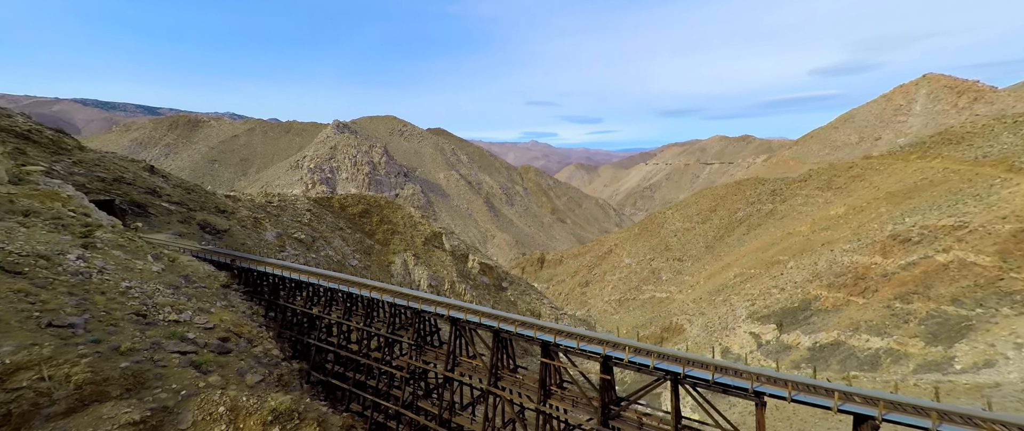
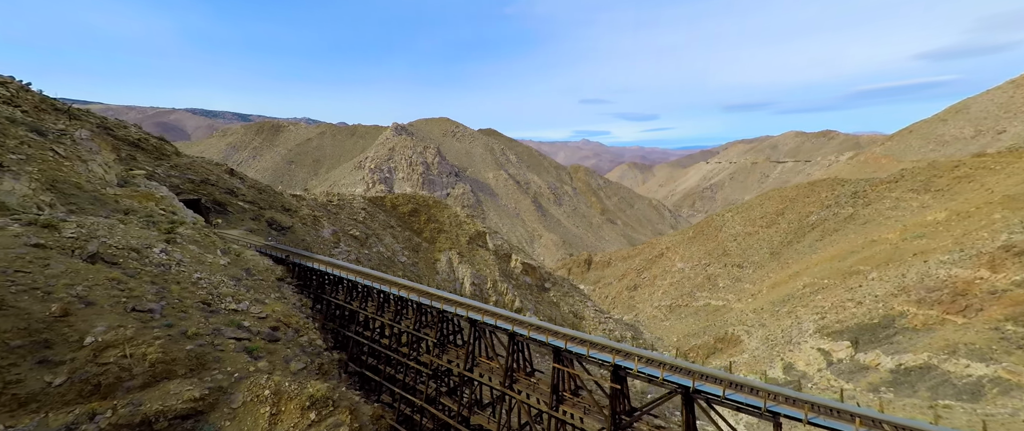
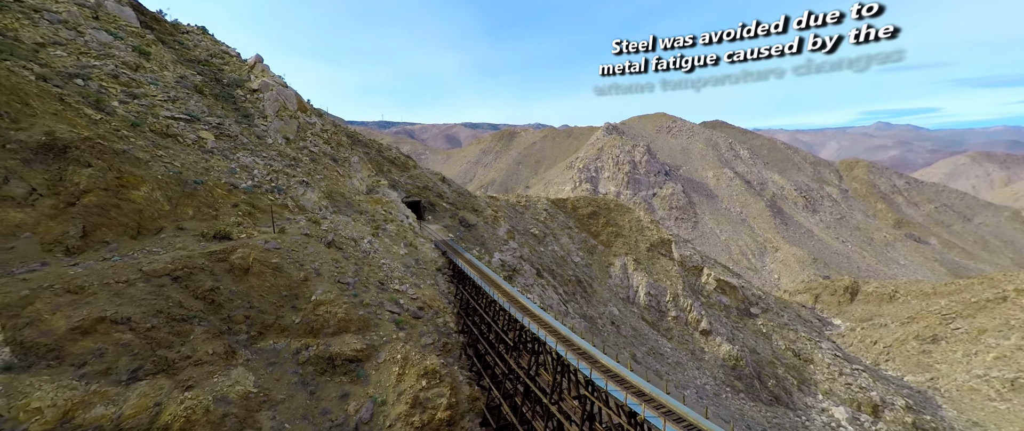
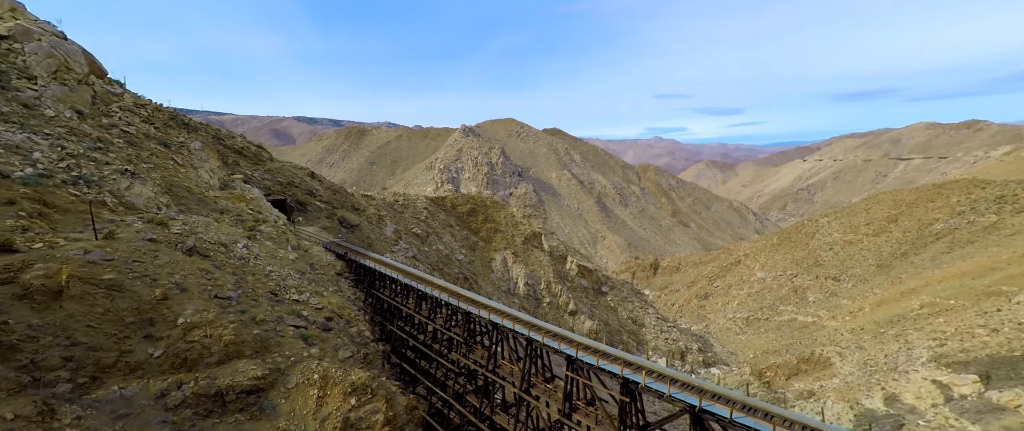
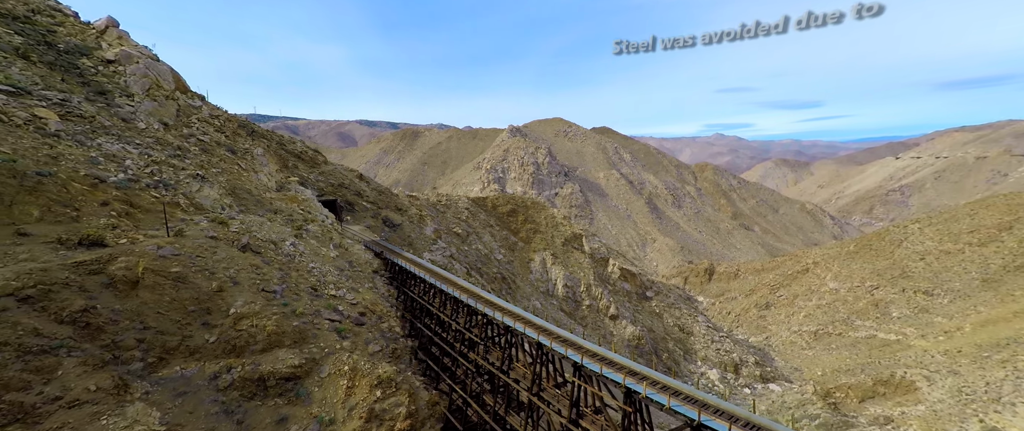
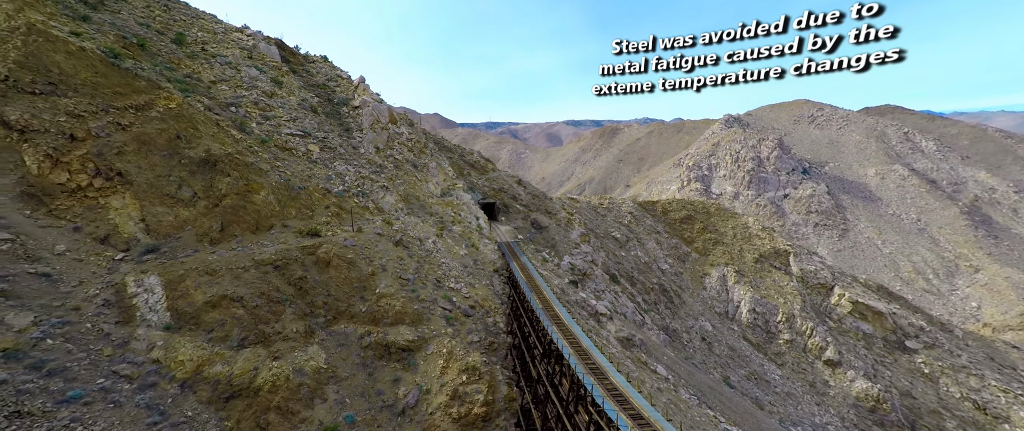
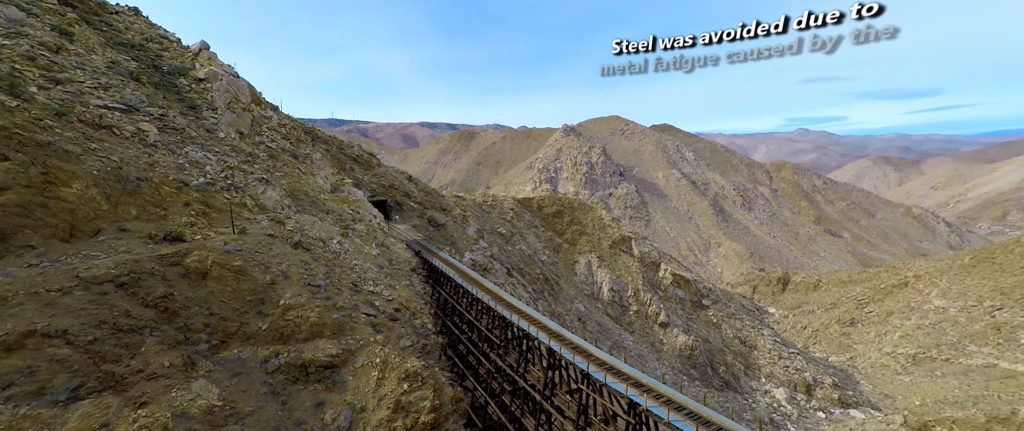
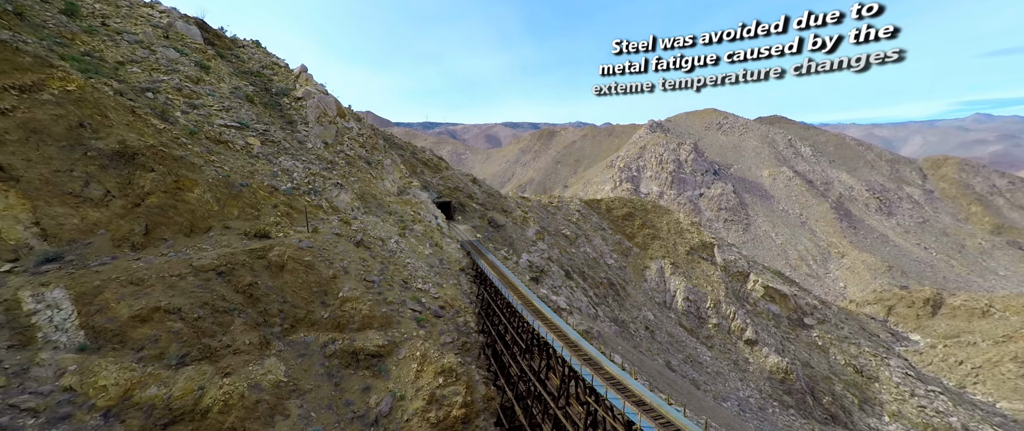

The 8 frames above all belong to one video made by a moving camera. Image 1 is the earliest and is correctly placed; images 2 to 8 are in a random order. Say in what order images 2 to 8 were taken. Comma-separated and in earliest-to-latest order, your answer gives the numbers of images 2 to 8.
2, 4, 5, 7, 3, 8, 6
